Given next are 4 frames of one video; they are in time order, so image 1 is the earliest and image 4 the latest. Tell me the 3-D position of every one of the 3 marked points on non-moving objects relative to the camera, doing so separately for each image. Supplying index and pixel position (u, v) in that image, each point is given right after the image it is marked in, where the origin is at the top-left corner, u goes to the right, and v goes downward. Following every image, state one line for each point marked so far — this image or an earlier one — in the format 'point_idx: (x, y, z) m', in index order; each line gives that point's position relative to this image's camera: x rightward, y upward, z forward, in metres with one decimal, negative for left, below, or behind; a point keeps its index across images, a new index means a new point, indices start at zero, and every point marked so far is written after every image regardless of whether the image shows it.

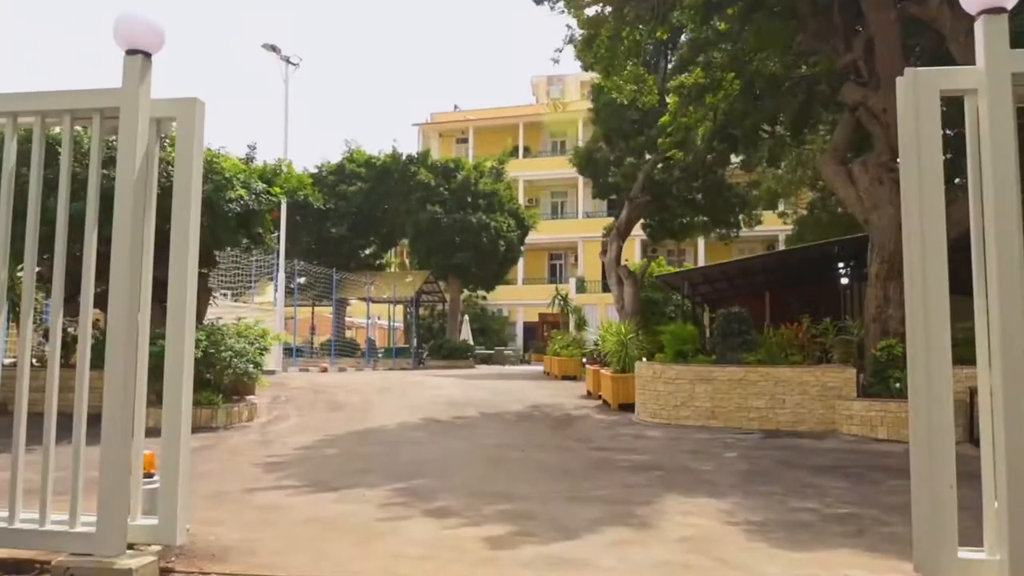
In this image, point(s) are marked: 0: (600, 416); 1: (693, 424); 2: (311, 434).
0: (+1.2, -1.7, +12.1) m
1: (+2.2, -1.7, +11.1) m
2: (-2.4, -1.7, +10.7) m
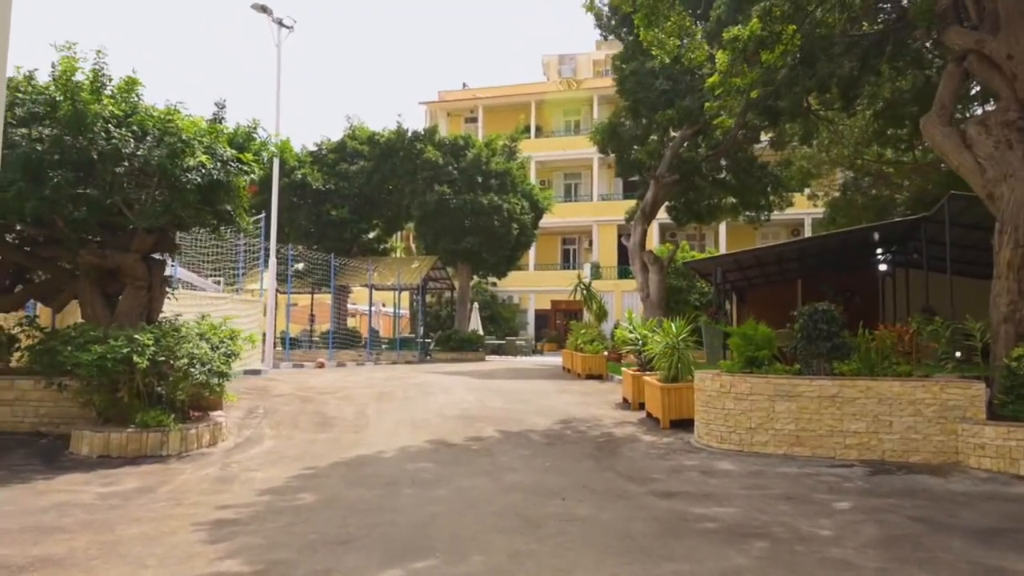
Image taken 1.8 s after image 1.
0: (+1.5, -1.6, +9.7) m
1: (+2.5, -1.6, +8.8) m
2: (-2.1, -1.7, +8.4) m
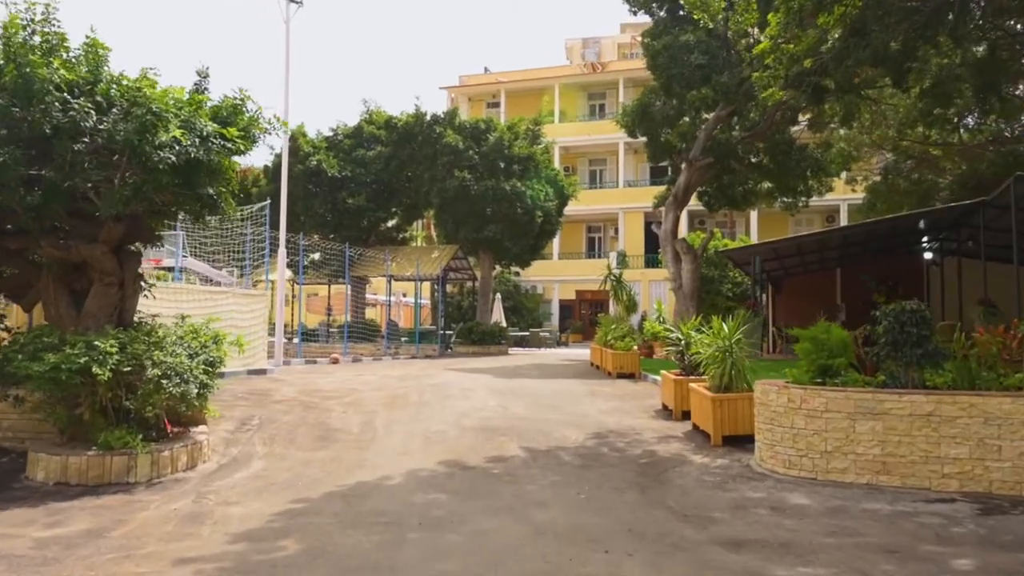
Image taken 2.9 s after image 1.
0: (+1.8, -1.6, +8.3) m
1: (+2.8, -1.6, +7.3) m
2: (-1.9, -1.6, +7.0) m
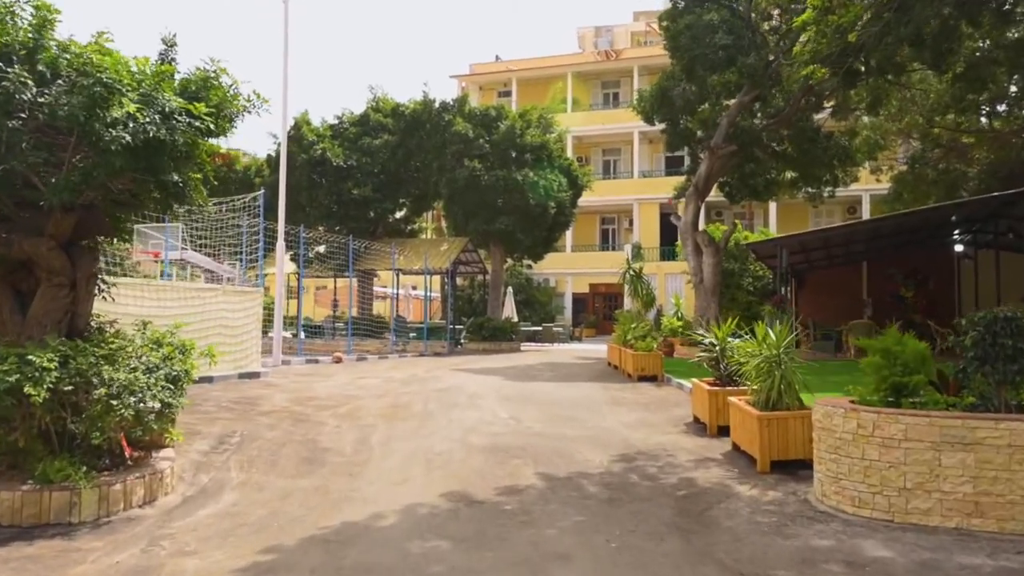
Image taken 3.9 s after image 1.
0: (+1.9, -1.6, +7.1) m
1: (+2.9, -1.6, +6.1) m
2: (-1.8, -1.7, +5.9) m
